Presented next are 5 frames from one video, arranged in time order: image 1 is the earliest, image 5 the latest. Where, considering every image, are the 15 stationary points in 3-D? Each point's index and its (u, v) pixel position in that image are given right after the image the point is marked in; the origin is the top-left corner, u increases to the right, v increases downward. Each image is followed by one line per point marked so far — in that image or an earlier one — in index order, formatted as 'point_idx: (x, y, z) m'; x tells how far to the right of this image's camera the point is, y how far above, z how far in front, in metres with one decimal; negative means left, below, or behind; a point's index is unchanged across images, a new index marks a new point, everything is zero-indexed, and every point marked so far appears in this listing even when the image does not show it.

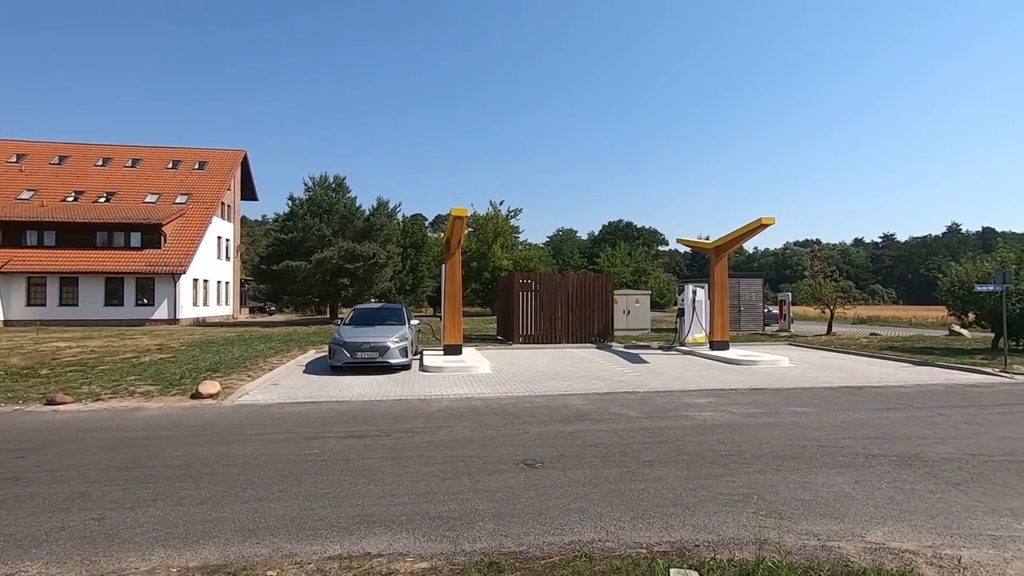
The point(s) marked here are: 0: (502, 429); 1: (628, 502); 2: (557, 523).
0: (-0.2, -2.2, +8.5) m
1: (+1.2, -2.2, +5.4) m
2: (+0.4, -2.2, +4.9) m
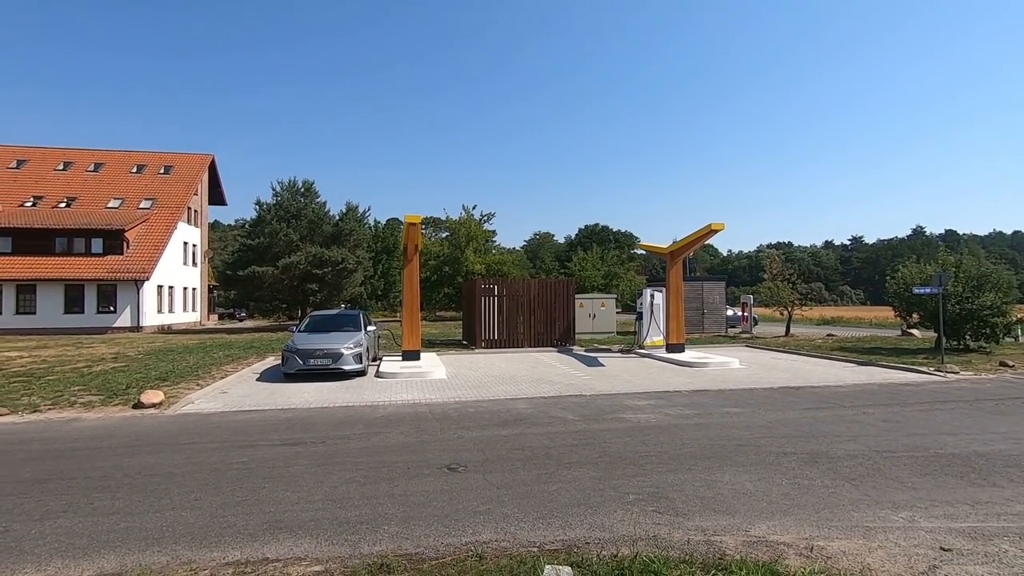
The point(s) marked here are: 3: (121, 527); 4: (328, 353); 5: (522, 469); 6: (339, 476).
0: (-1.2, -2.3, +8.6) m
1: (+0.2, -2.3, +5.6) m
2: (-0.5, -2.2, +5.1) m
3: (-3.7, -2.3, +5.1) m
4: (-5.0, -1.8, +14.5) m
5: (+0.1, -2.3, +6.7) m
6: (-2.1, -2.3, +6.5) m
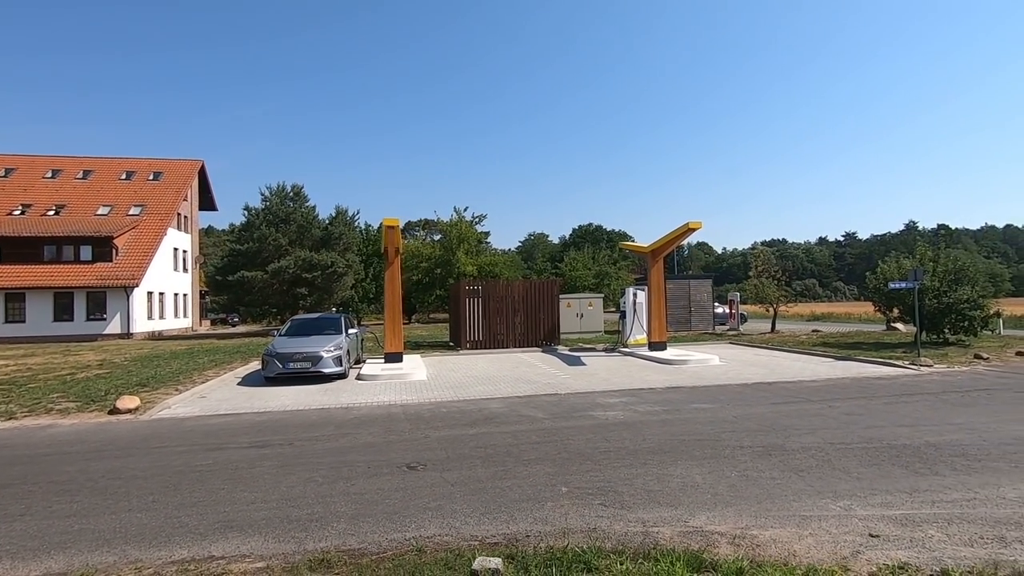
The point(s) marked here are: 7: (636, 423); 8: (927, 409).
0: (-1.7, -2.4, +8.8) m
1: (-0.3, -2.3, +5.7) m
2: (-1.0, -2.3, +5.2) m
3: (-4.2, -2.3, +5.2) m
4: (-5.6, -1.9, +14.6) m
5: (-0.4, -2.3, +6.8) m
6: (-2.6, -2.3, +6.6) m
7: (+2.1, -2.3, +9.2) m
8: (+7.6, -2.2, +9.8) m
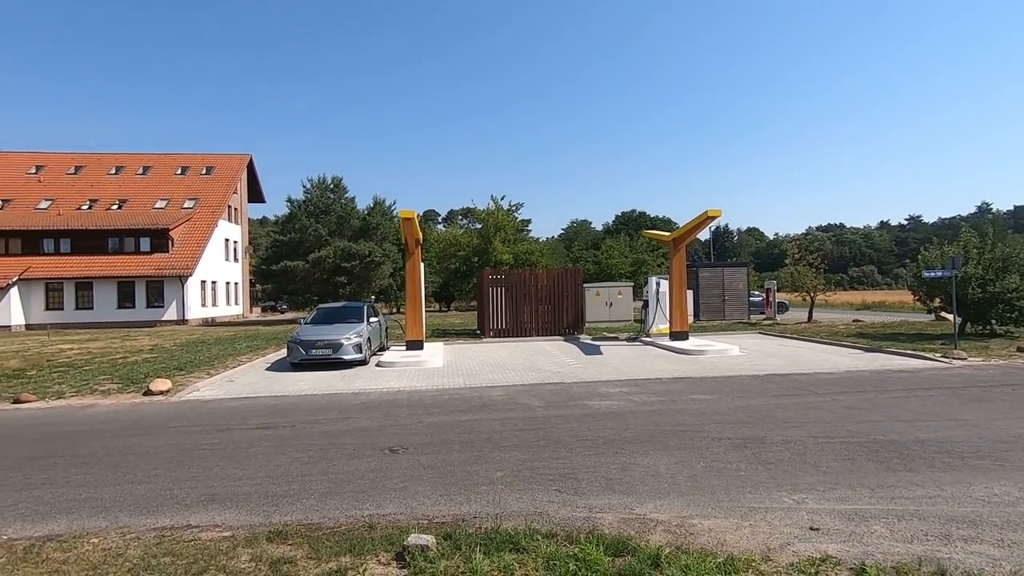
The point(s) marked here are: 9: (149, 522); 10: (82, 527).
0: (-1.9, -2.2, +9.2) m
1: (-0.7, -2.2, +6.1) m
2: (-1.5, -2.2, +5.6) m
3: (-4.7, -2.3, +5.8) m
4: (-5.2, -1.6, +15.3) m
5: (-0.7, -2.2, +7.1) m
6: (-3.0, -2.2, +7.1) m
7: (+2.0, -2.2, +9.3) m
8: (+7.5, -2.0, +9.4) m
9: (-3.5, -2.3, +5.2) m
10: (-4.0, -2.3, +5.1) m
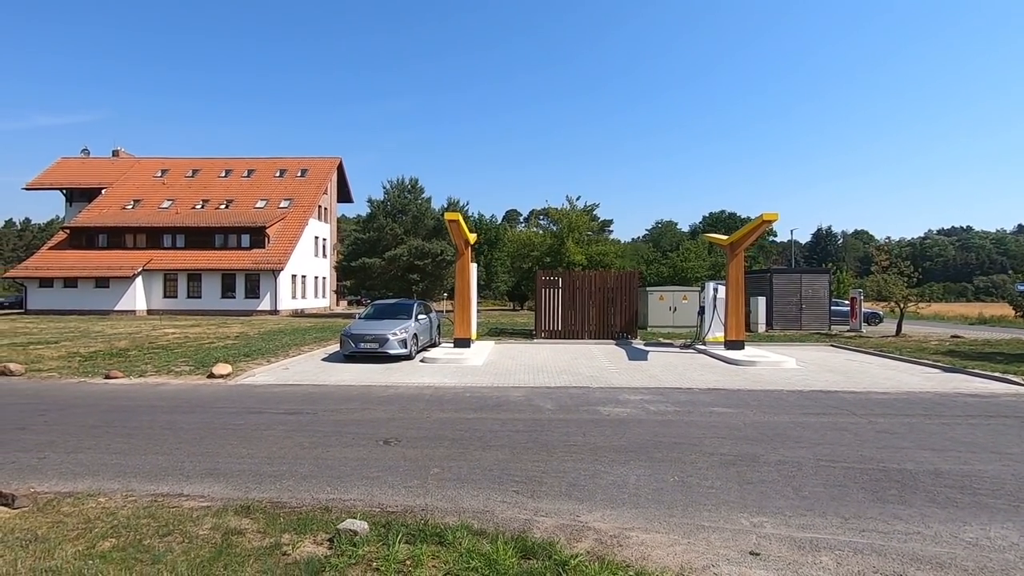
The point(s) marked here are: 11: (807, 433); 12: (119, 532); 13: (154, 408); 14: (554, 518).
0: (-1.8, -2.2, +9.6) m
1: (-1.1, -2.2, +6.4) m
2: (-1.9, -2.2, +6.1) m
3: (-5.0, -2.2, +6.8) m
4: (-4.1, -1.5, +16.2) m
5: (-1.0, -2.2, +7.4) m
6: (-3.2, -2.2, +7.8) m
7: (+2.1, -2.3, +9.2) m
8: (+7.5, -2.3, +8.4) m
9: (-4.0, -2.2, +5.9) m
10: (-4.5, -2.2, +5.9) m
11: (+4.6, -2.3, +8.4) m
12: (-3.5, -2.2, +4.8) m
13: (-6.6, -2.2, +10.0) m
14: (+0.4, -2.2, +5.2) m
